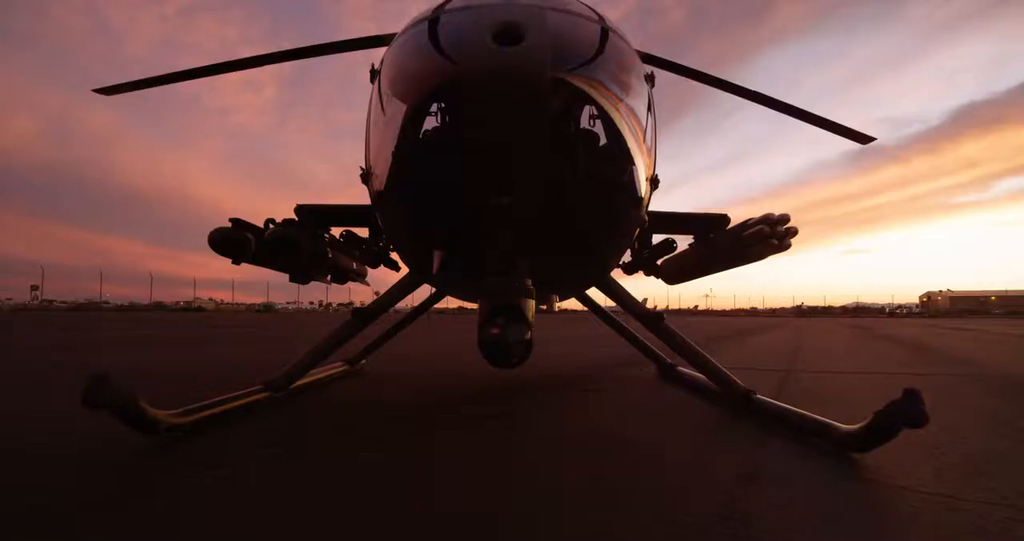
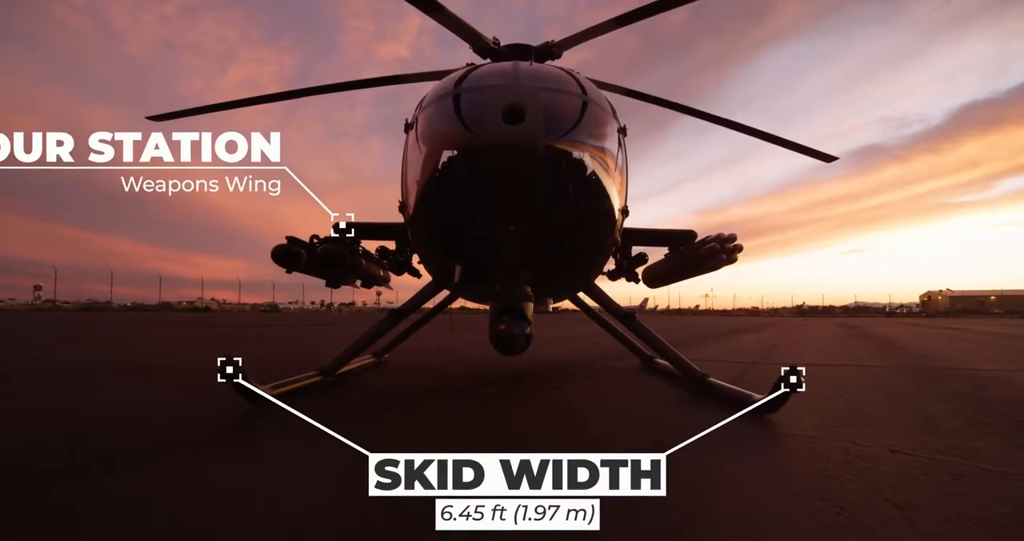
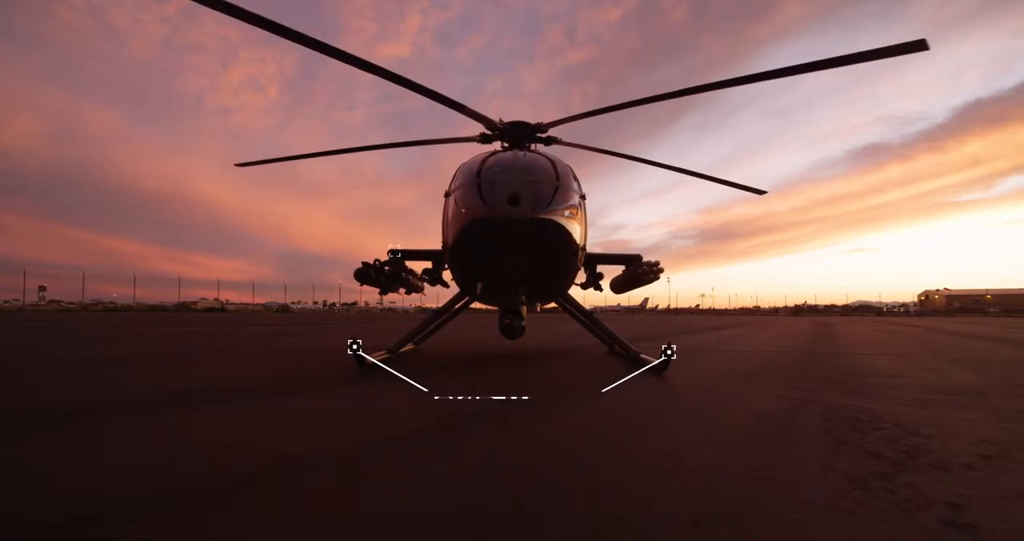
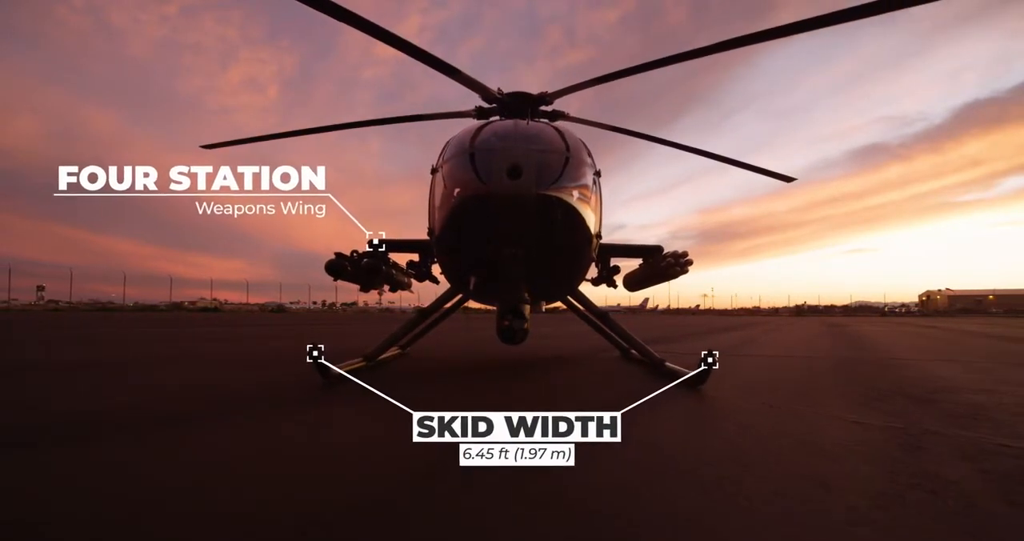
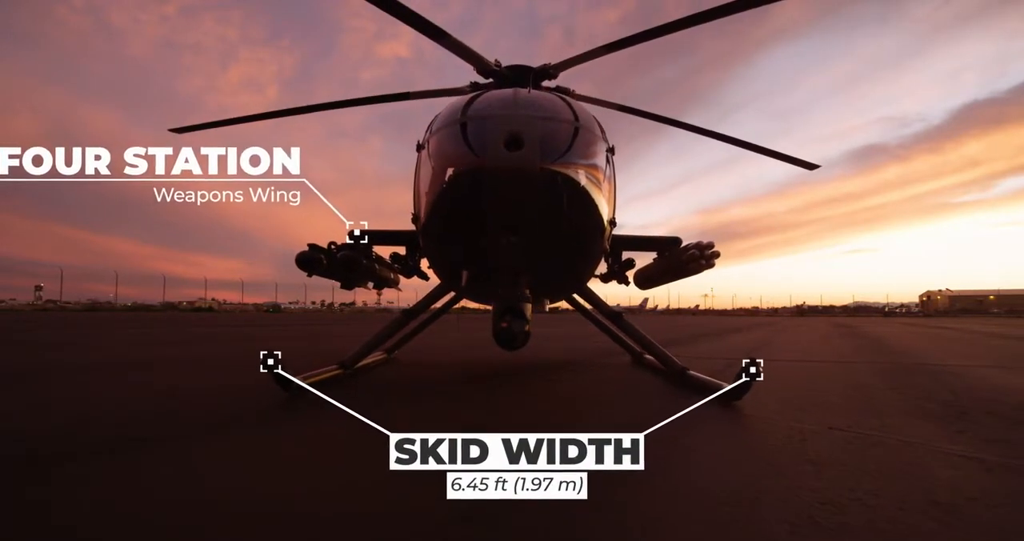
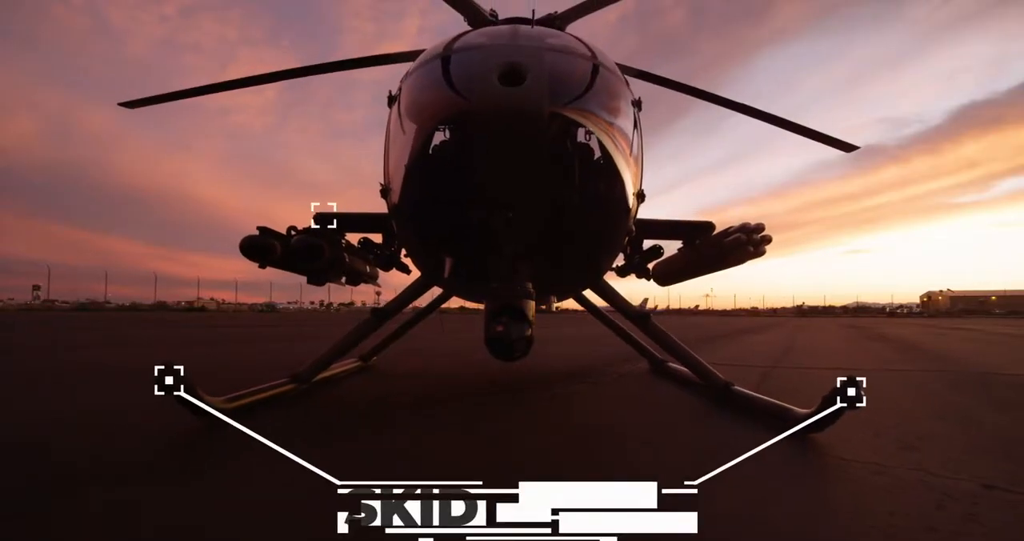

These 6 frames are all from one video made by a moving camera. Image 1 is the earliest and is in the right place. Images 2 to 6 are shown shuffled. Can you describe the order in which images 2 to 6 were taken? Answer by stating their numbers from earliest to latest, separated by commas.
6, 2, 5, 4, 3
